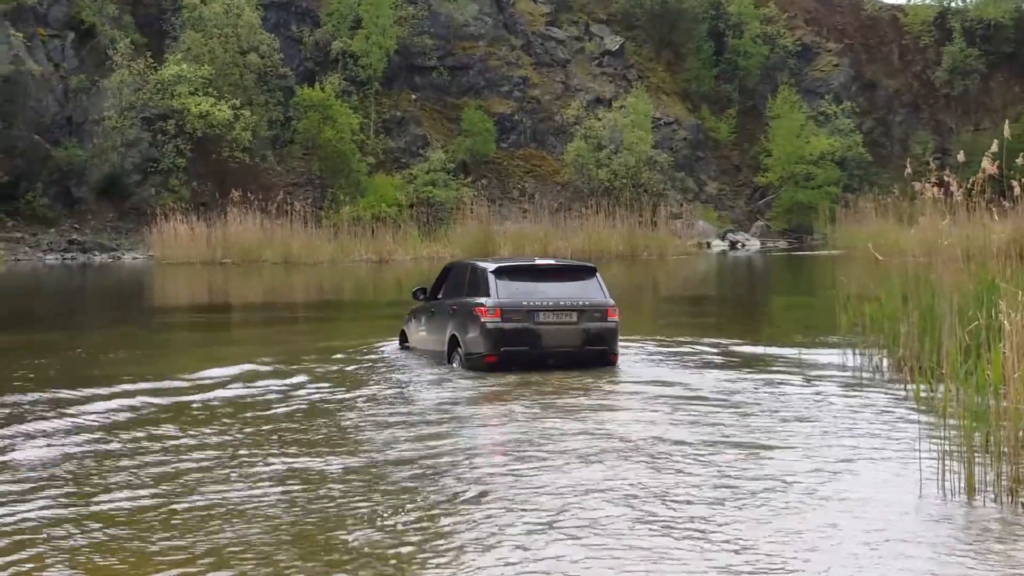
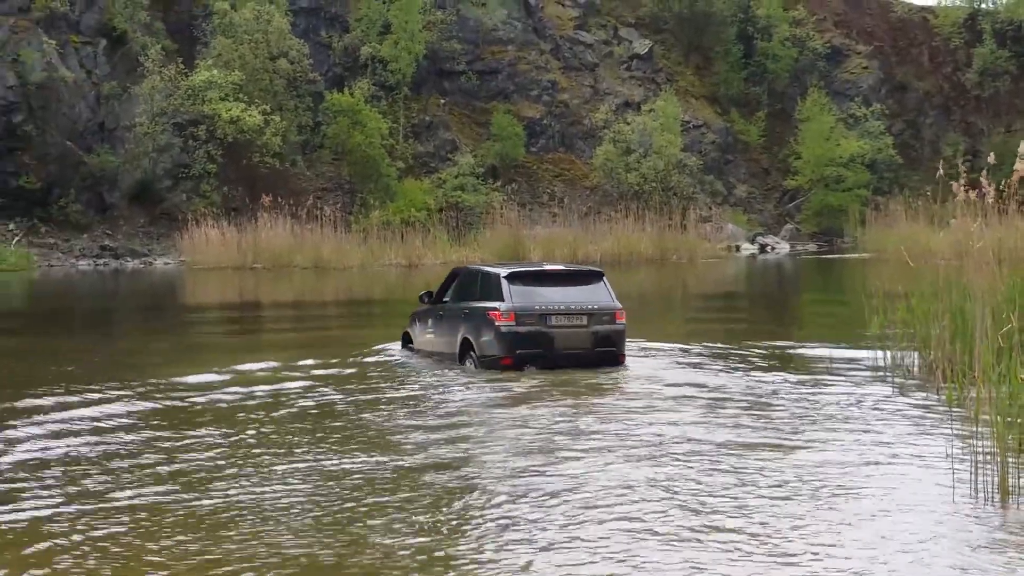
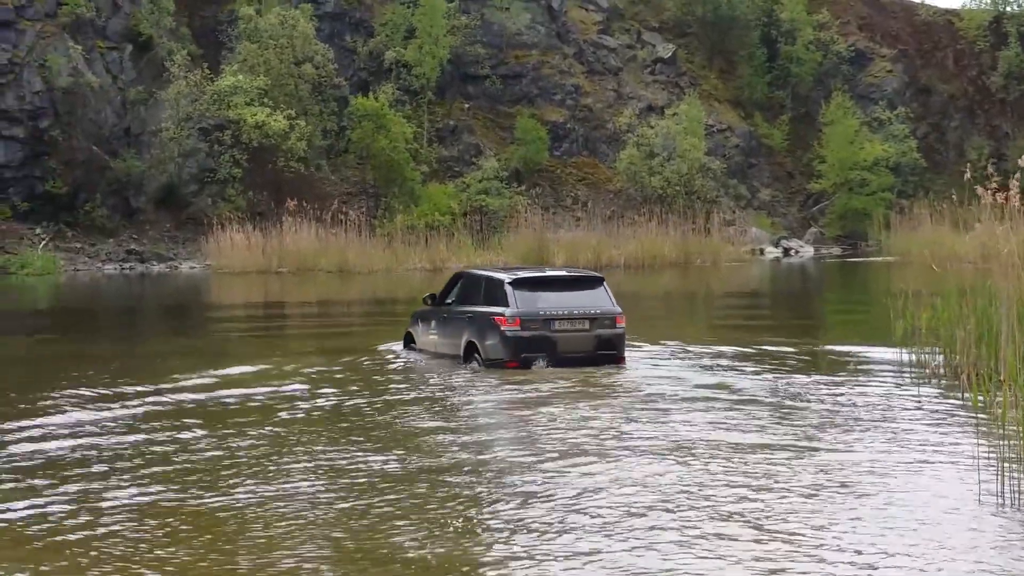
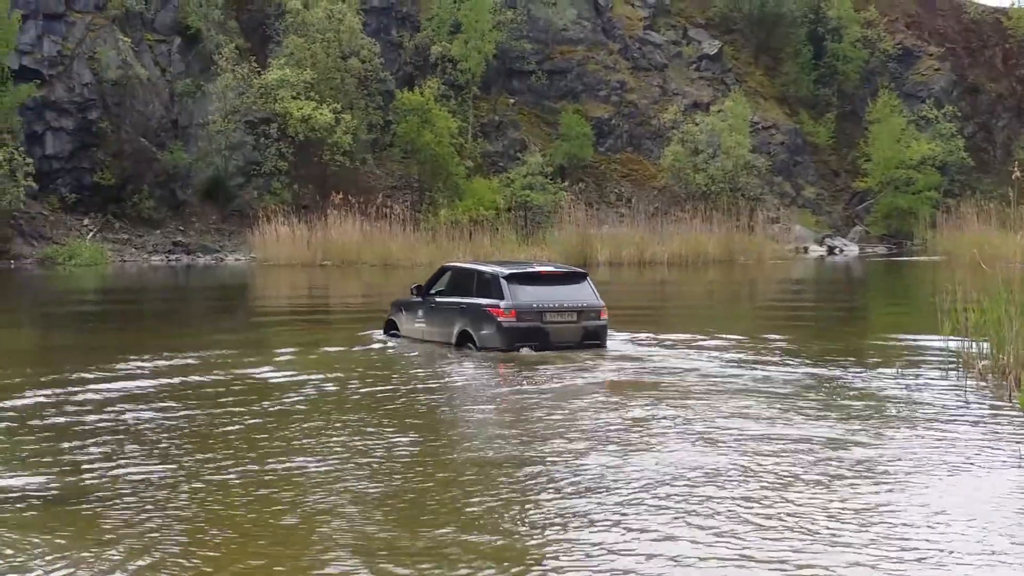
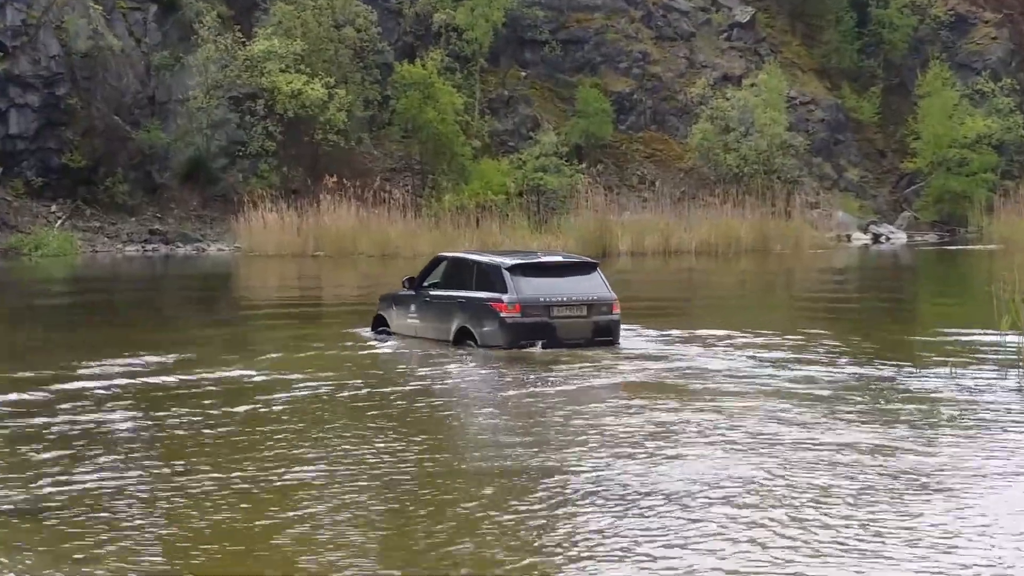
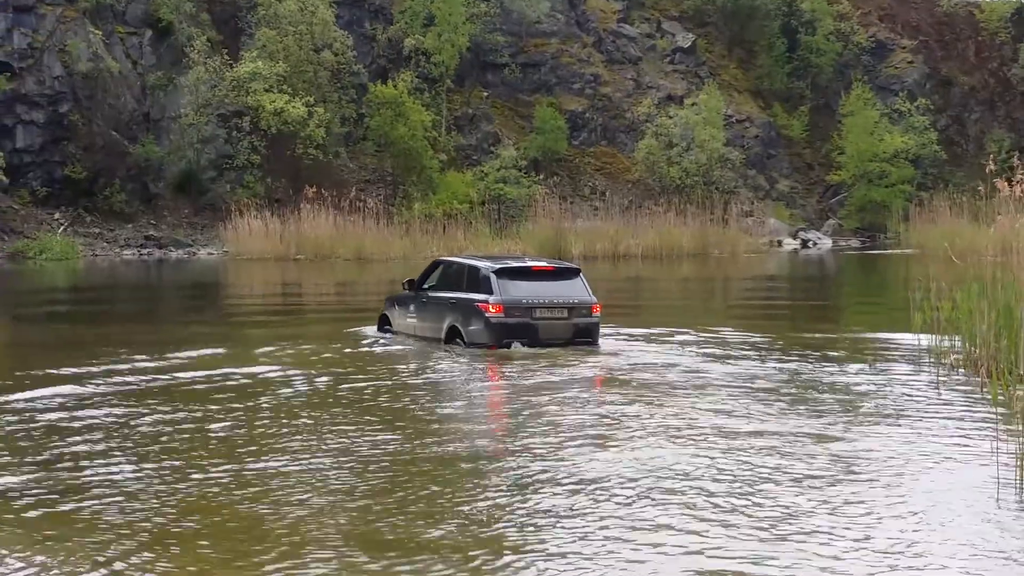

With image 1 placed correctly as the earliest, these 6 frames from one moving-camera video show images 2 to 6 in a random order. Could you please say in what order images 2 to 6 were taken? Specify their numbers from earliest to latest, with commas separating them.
2, 3, 6, 4, 5
